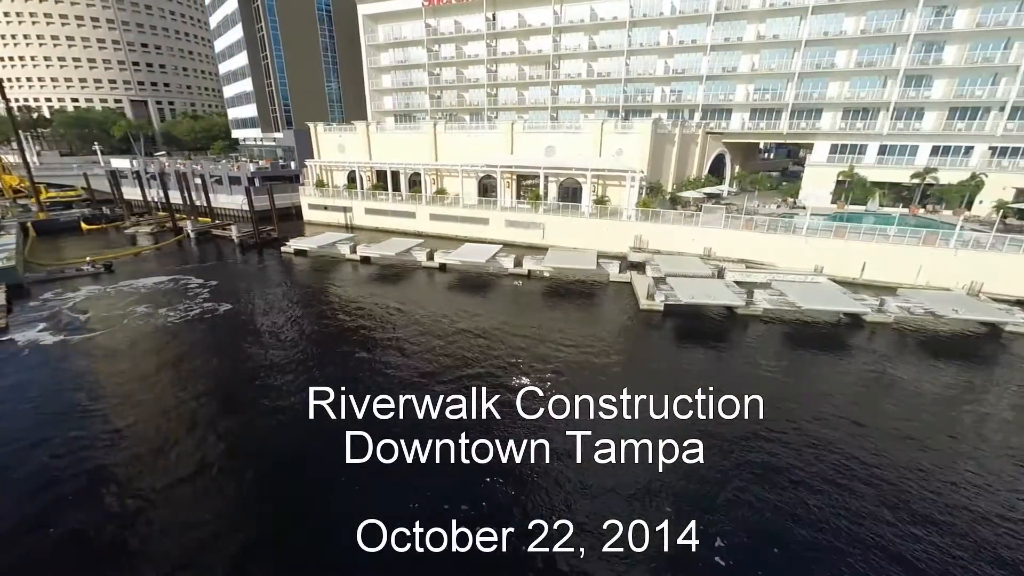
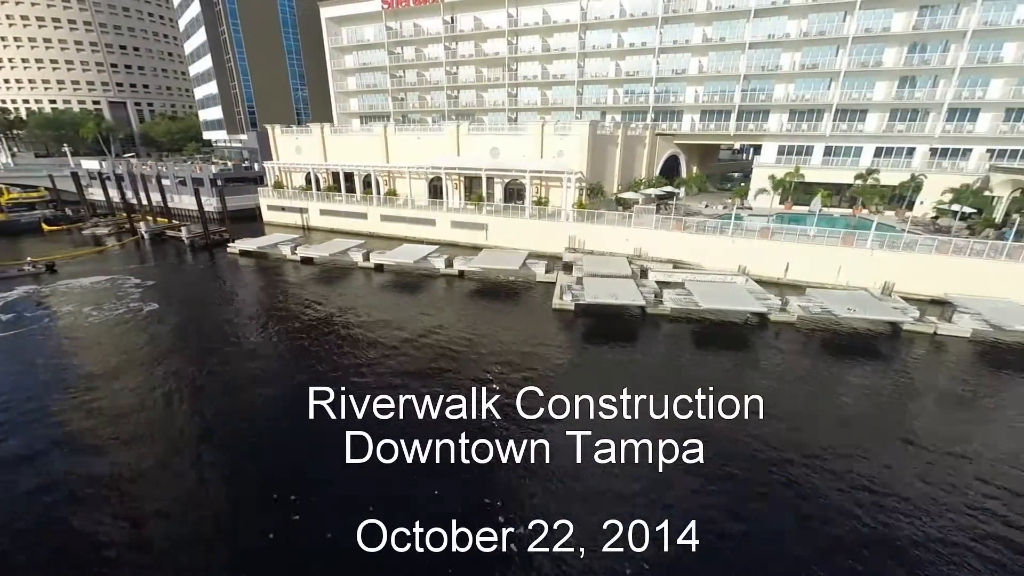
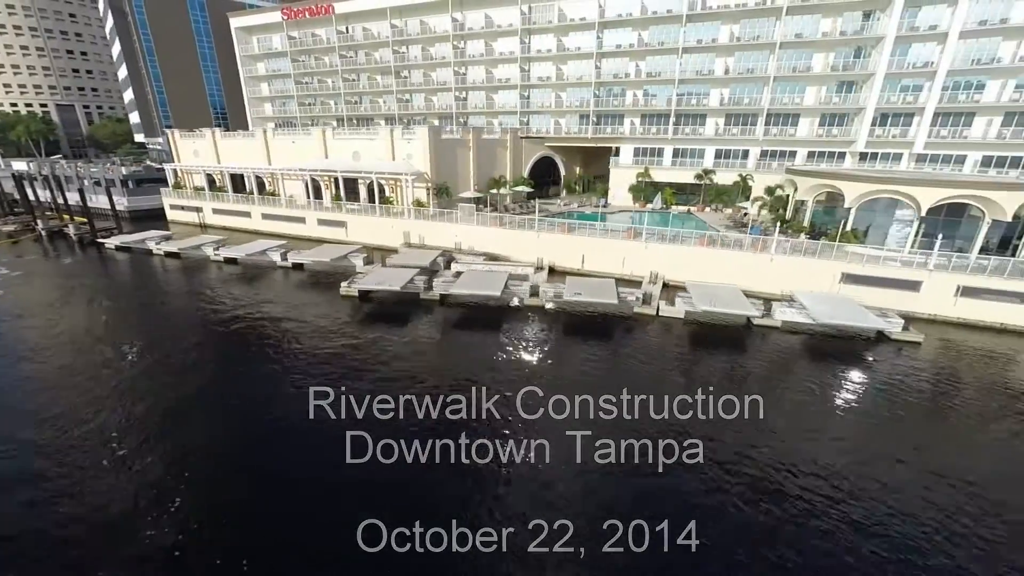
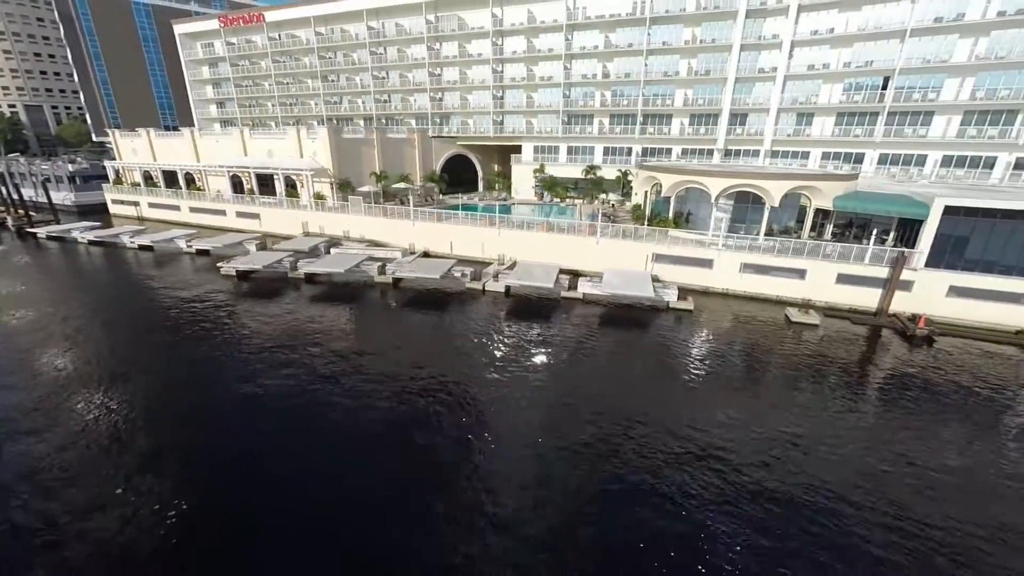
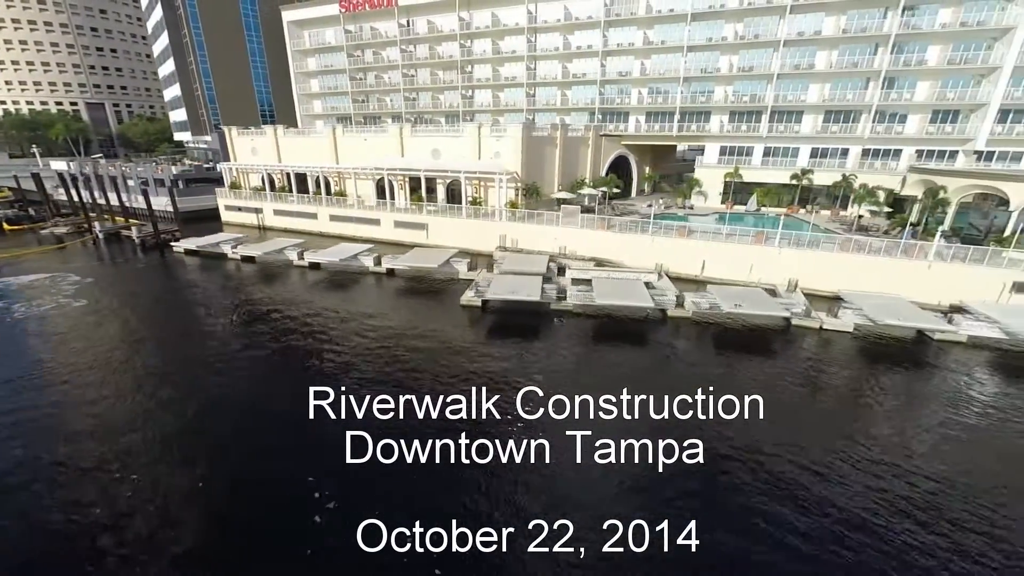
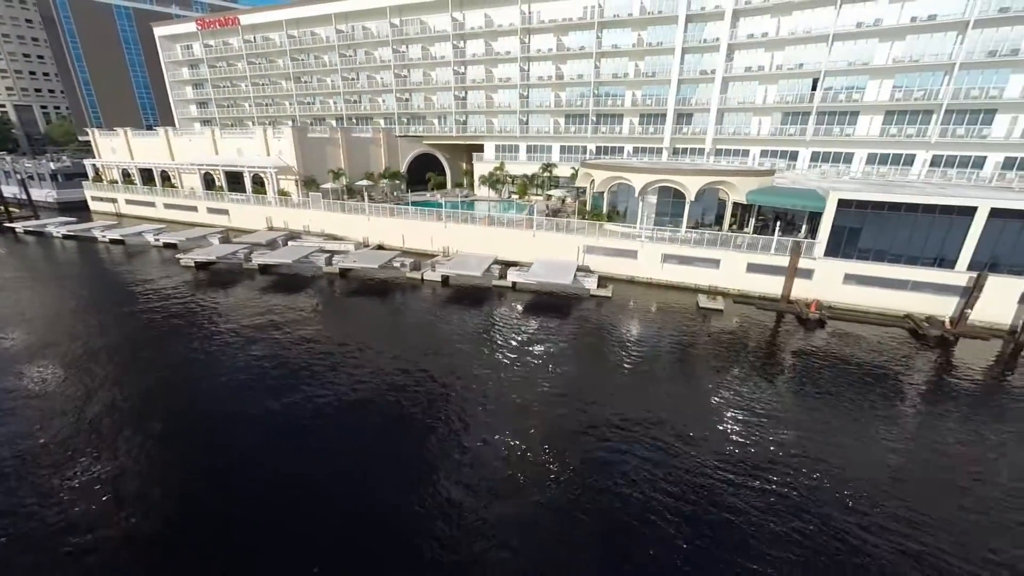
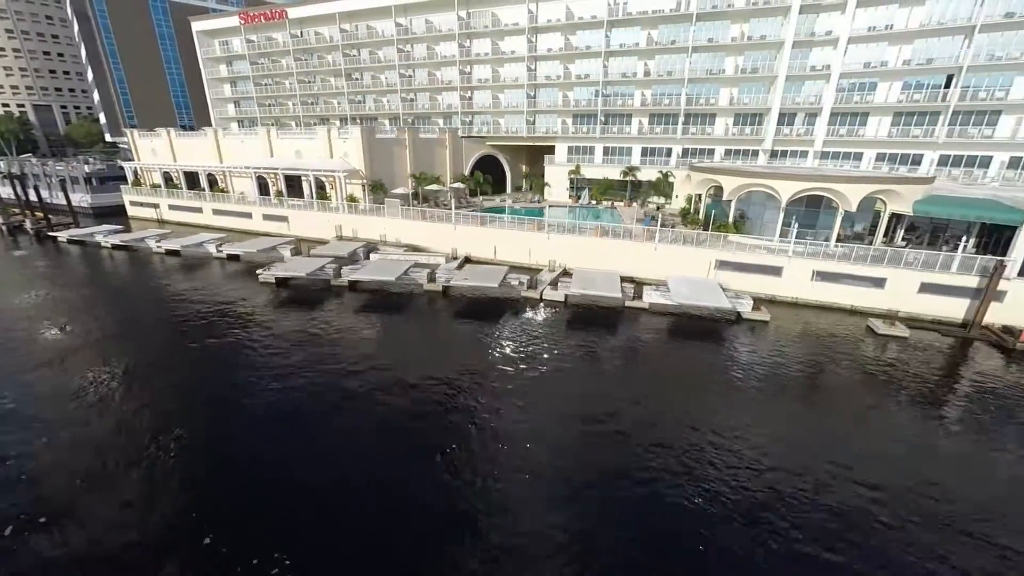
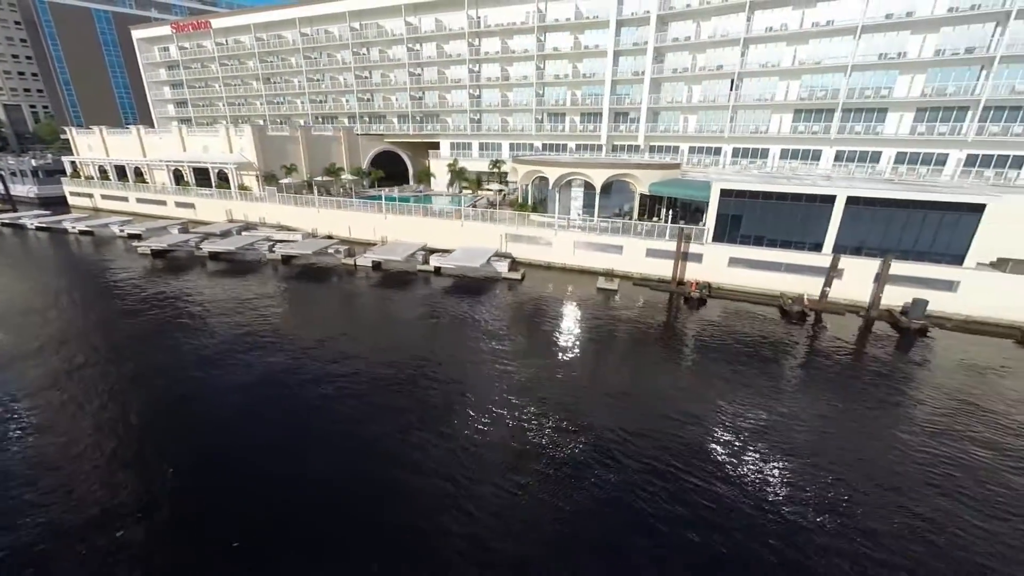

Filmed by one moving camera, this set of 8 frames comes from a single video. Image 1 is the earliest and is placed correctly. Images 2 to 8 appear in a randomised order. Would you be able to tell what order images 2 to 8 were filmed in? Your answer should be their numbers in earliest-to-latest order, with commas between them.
2, 5, 3, 7, 4, 6, 8
